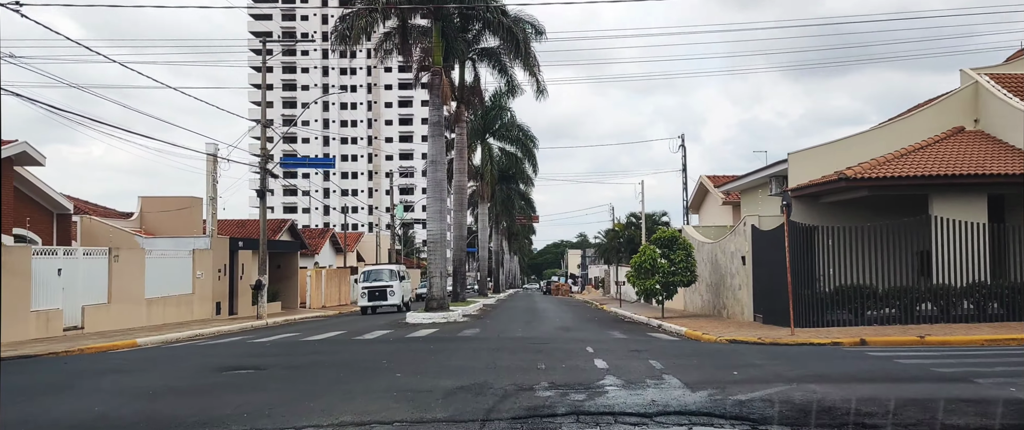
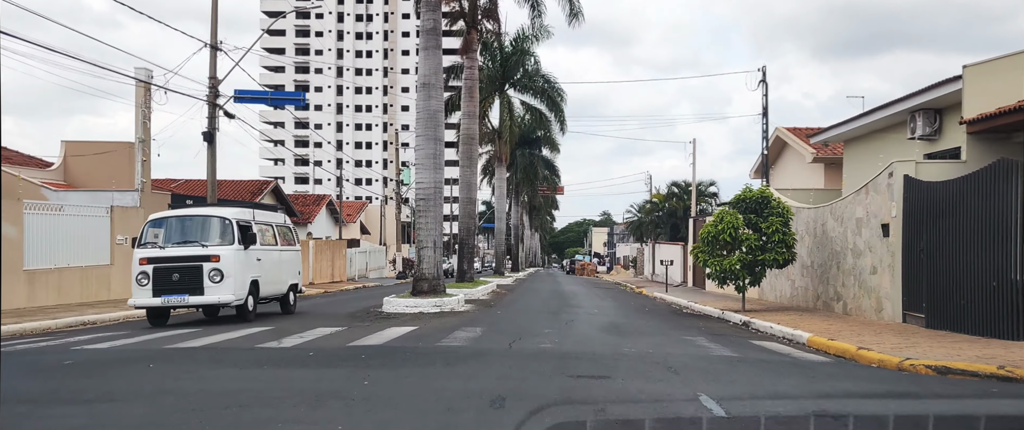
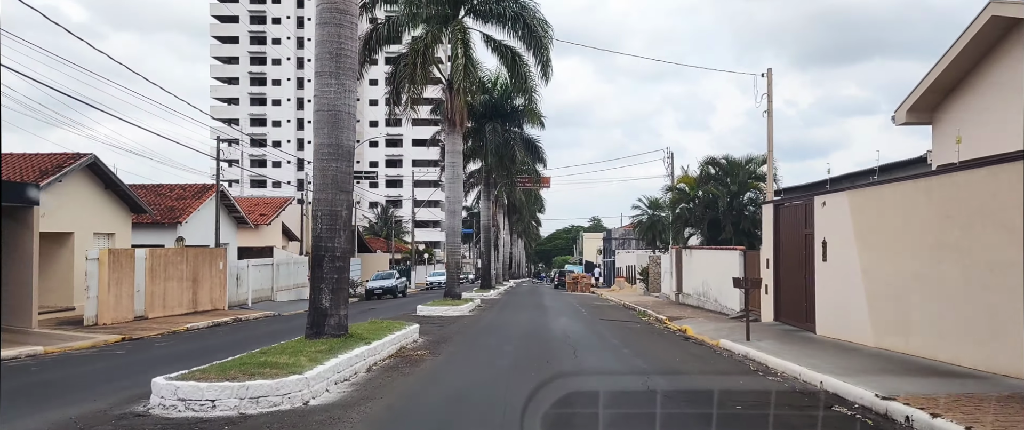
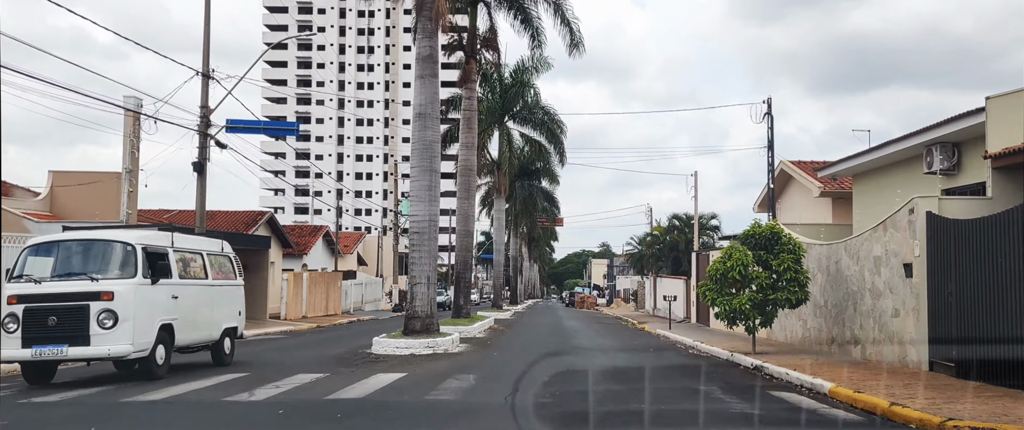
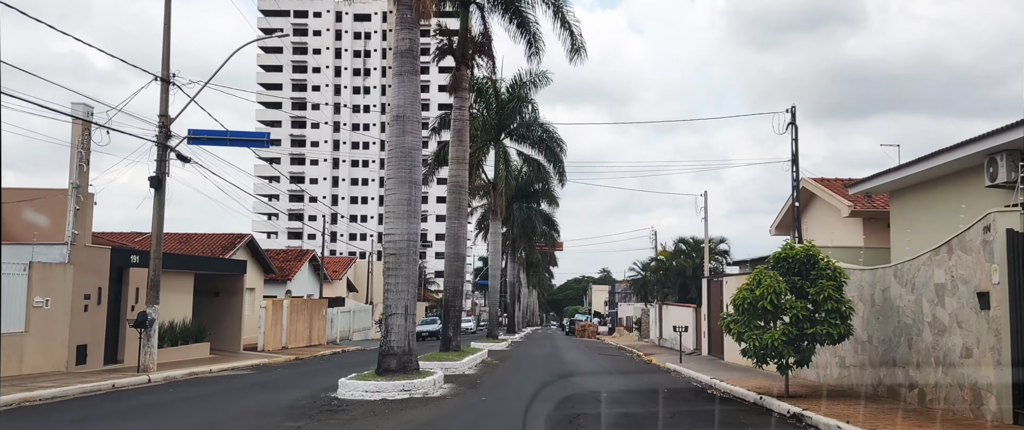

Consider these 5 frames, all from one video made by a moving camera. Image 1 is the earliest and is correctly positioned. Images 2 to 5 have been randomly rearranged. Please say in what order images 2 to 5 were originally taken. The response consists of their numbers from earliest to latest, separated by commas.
2, 4, 5, 3
